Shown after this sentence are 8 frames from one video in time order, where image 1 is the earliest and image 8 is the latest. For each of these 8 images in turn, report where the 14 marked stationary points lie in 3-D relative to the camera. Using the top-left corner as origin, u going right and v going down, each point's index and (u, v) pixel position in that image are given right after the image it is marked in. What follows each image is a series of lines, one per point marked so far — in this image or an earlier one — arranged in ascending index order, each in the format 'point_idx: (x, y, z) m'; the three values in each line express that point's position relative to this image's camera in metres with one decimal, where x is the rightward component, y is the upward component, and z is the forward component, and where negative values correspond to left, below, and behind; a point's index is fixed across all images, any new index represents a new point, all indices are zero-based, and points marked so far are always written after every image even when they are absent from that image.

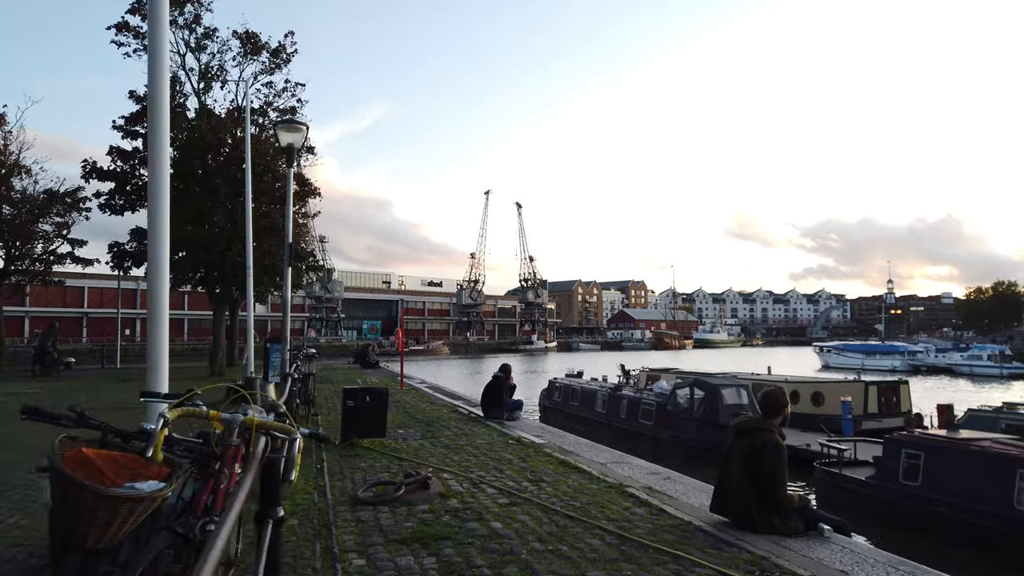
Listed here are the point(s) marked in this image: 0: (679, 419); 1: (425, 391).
0: (+4.4, -3.4, +19.3) m
1: (-2.1, -2.5, +17.7) m
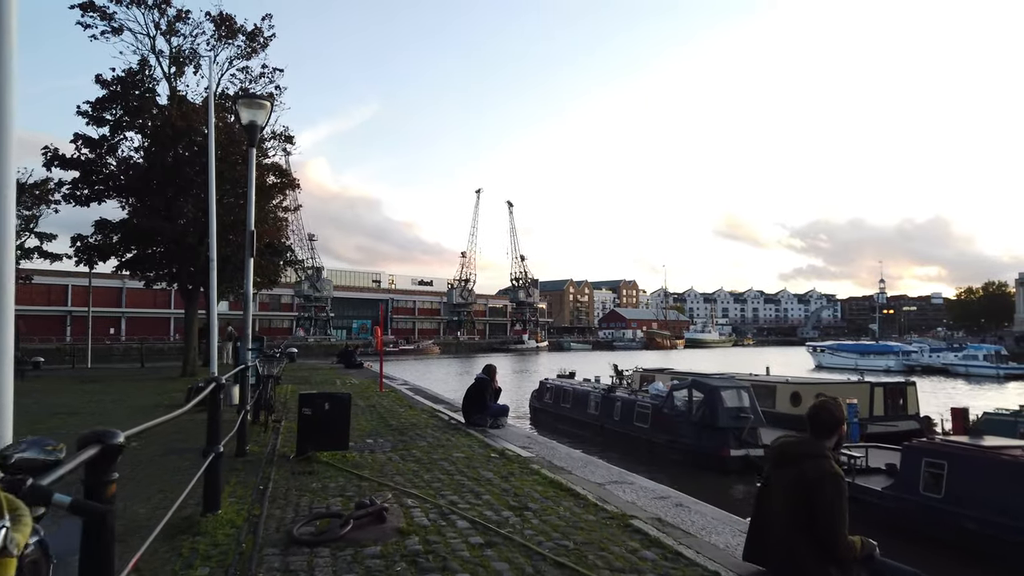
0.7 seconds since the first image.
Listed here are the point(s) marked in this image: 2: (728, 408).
0: (+4.1, -3.3, +18.3) m
1: (-2.4, -2.4, +16.6) m
2: (+5.0, -2.8, +17.1) m
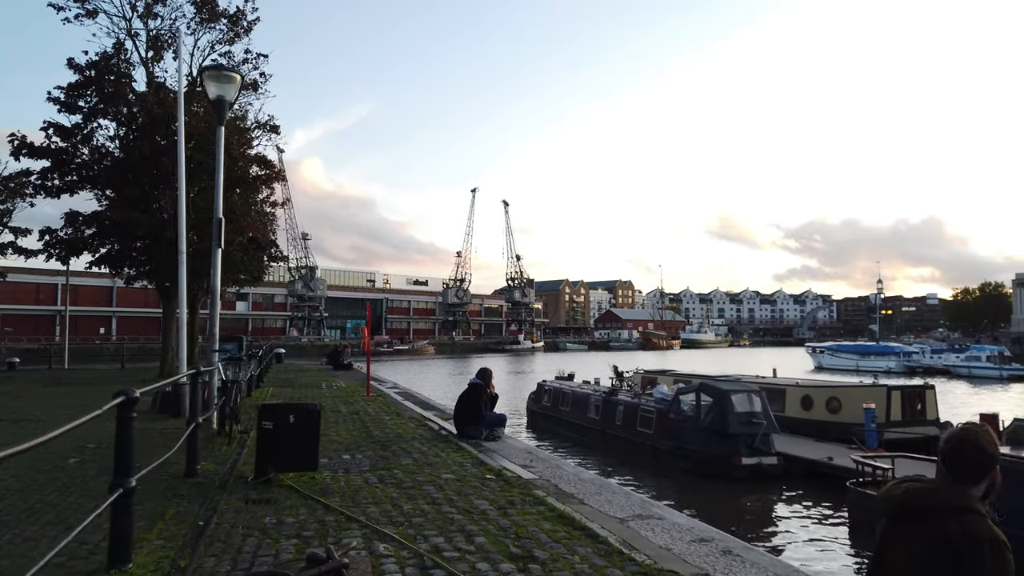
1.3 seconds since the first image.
0: (+4.0, -3.3, +17.2) m
1: (-2.4, -2.4, +15.5) m
2: (+4.9, -2.7, +16.0) m
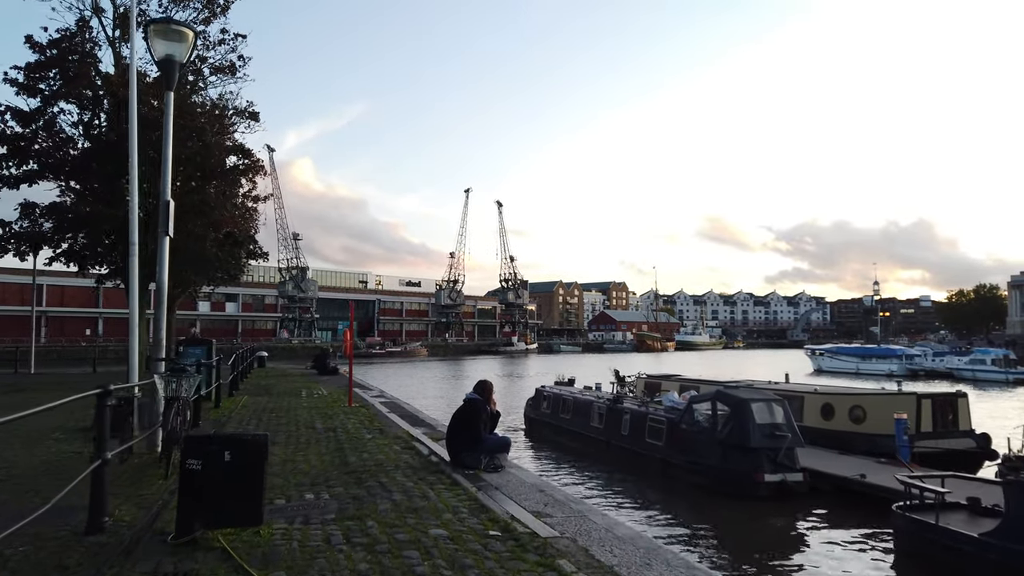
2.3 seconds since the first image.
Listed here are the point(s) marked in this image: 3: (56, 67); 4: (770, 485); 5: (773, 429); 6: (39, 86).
0: (+3.9, -3.3, +15.7) m
1: (-2.5, -2.3, +13.9) m
2: (+4.9, -2.7, +14.6) m
3: (-11.4, +5.5, +18.4) m
4: (+5.0, -3.8, +14.2) m
5: (+5.2, -2.8, +14.6) m
6: (-11.9, +5.1, +18.5) m
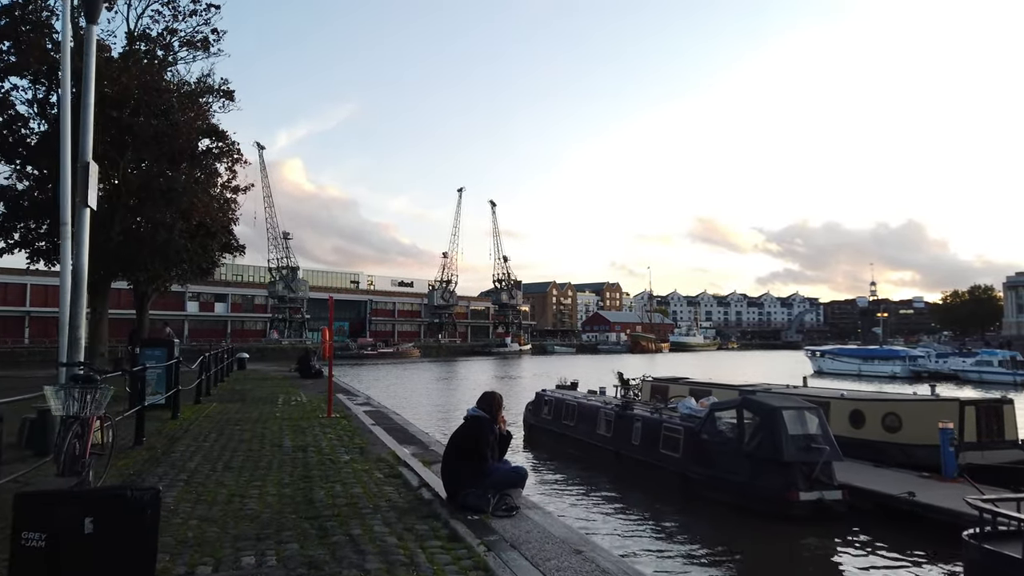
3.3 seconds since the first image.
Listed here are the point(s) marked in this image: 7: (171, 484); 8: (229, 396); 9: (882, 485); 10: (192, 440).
0: (+4.0, -3.1, +14.1) m
1: (-2.4, -2.2, +12.2) m
2: (+4.9, -2.6, +12.9) m
3: (-11.4, +5.6, +16.6) m
4: (+5.0, -3.7, +12.6) m
5: (+5.2, -2.7, +13.0) m
6: (-11.9, +5.2, +16.8) m
7: (-3.2, -1.8, +6.9) m
8: (-6.2, -2.4, +16.1) m
9: (+6.7, -3.6, +13.4) m
10: (-4.0, -1.9, +9.3) m
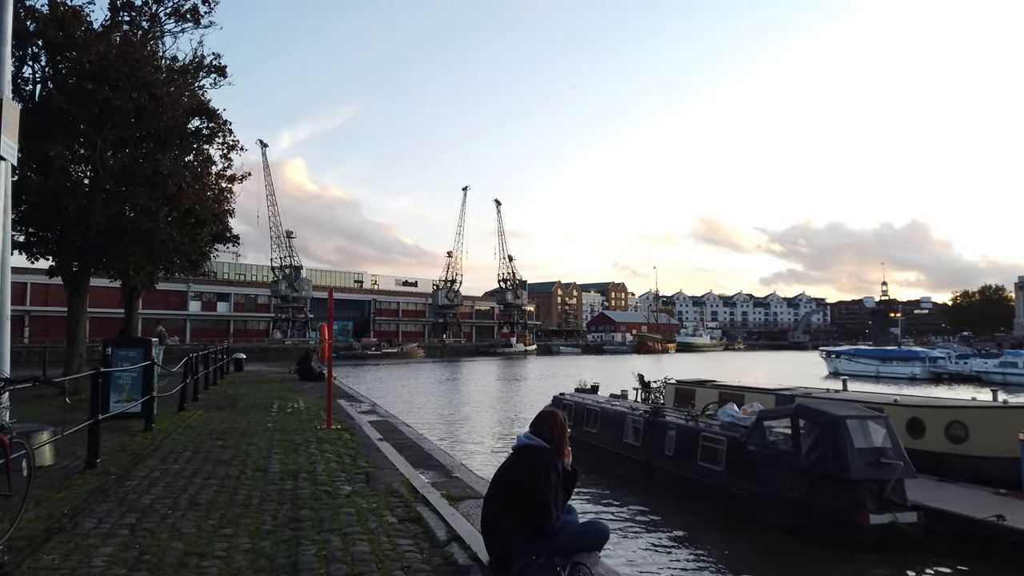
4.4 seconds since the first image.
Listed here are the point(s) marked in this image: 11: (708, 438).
0: (+4.4, -3.0, +12.5) m
1: (-2.0, -2.1, +10.6) m
2: (+5.3, -2.5, +11.3) m
3: (-10.9, +5.8, +15.0) m
4: (+5.4, -3.6, +11.0) m
5: (+5.6, -2.6, +11.3) m
6: (-11.5, +5.3, +15.2) m
7: (-2.8, -1.7, +5.2) m
8: (-5.8, -2.2, +14.5) m
9: (+7.1, -3.4, +11.7) m
10: (-3.6, -1.8, +7.7) m
11: (+3.8, -2.9, +14.3) m
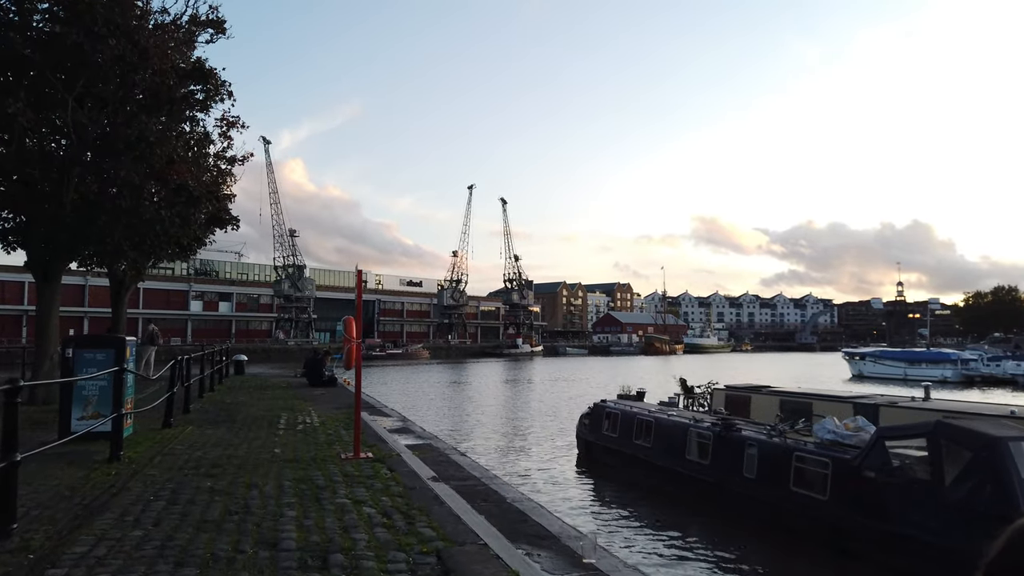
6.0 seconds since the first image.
0: (+5.3, -2.9, +10.0) m
1: (-1.1, -1.9, +8.2) m
2: (+6.2, -2.3, +8.8) m
3: (-10.0, +5.9, +12.7) m
4: (+6.3, -3.4, +8.5) m
5: (+6.5, -2.4, +8.9) m
6: (-10.5, +5.5, +12.8) m
7: (-1.9, -1.5, +2.8) m
8: (-4.9, -2.1, +12.1) m
9: (+8.0, -3.3, +9.2) m
10: (-2.8, -1.6, +5.2) m
11: (+4.7, -2.8, +11.9) m
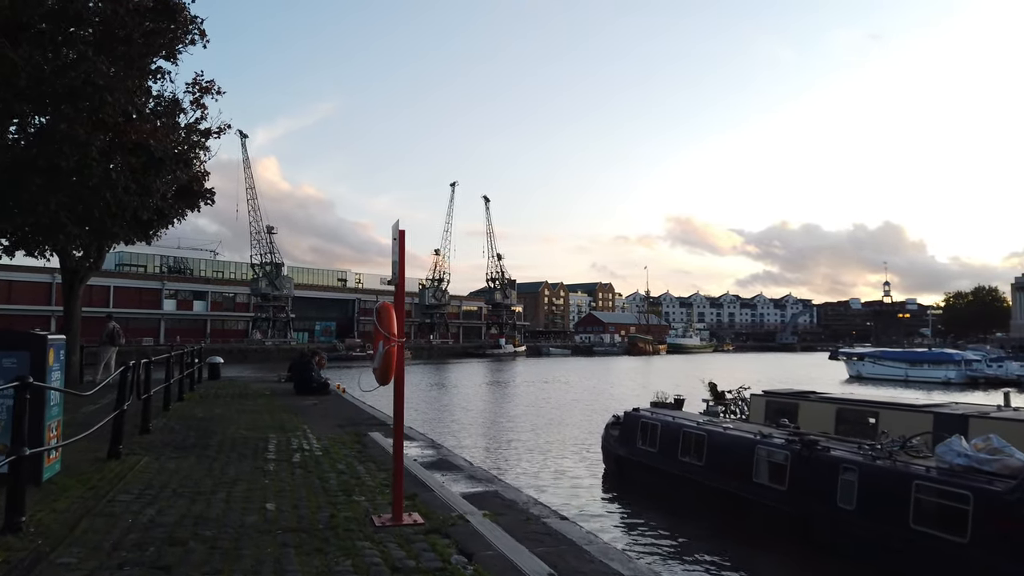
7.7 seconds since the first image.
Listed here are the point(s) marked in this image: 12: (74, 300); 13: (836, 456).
0: (+6.0, -2.7, +7.6) m
1: (-0.4, -1.7, +5.6) m
2: (+6.9, -2.2, +6.5) m
3: (-9.4, +6.2, +9.8) m
4: (+7.0, -3.2, +6.2) m
5: (+7.2, -2.2, +6.5) m
6: (-9.9, +5.7, +10.0) m
7: (-1.0, -1.3, +0.2) m
8: (-4.2, -1.9, +9.5) m
9: (+8.7, -3.1, +6.9) m
10: (-1.9, -1.4, +2.6) m
11: (+5.4, -2.6, +9.5) m
12: (-10.1, -0.2, +17.1) m
13: (+4.8, -2.5, +11.1) m
